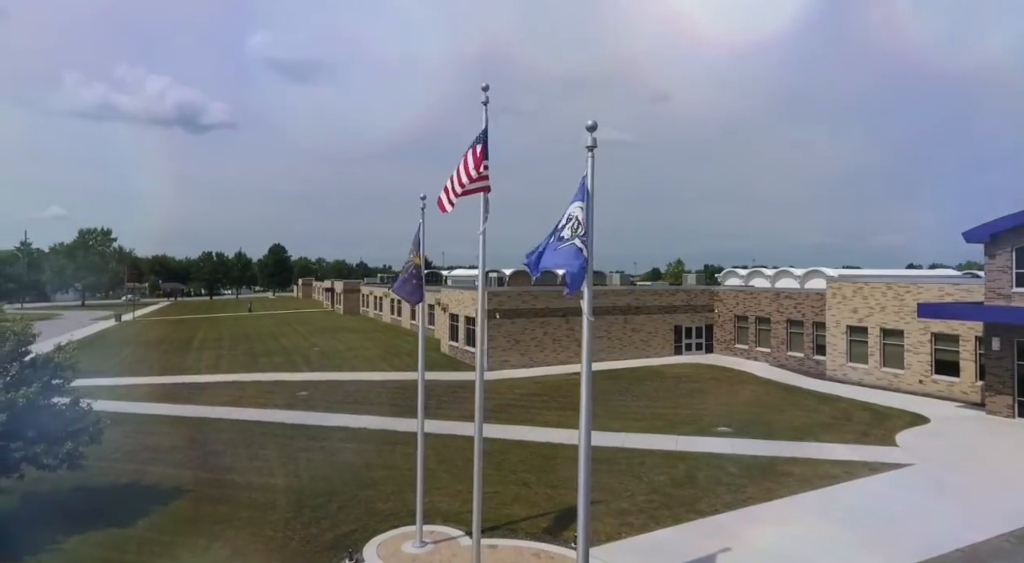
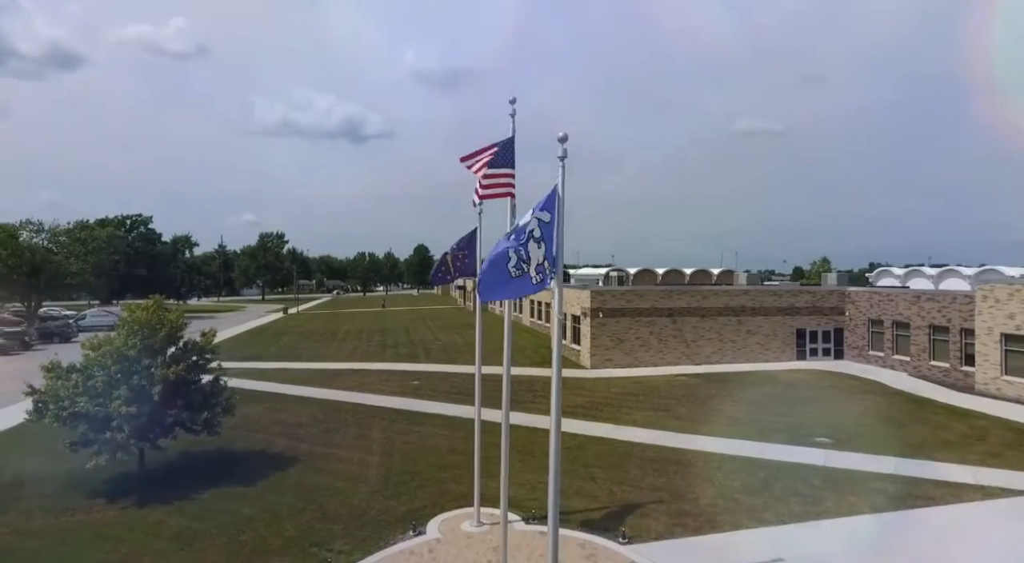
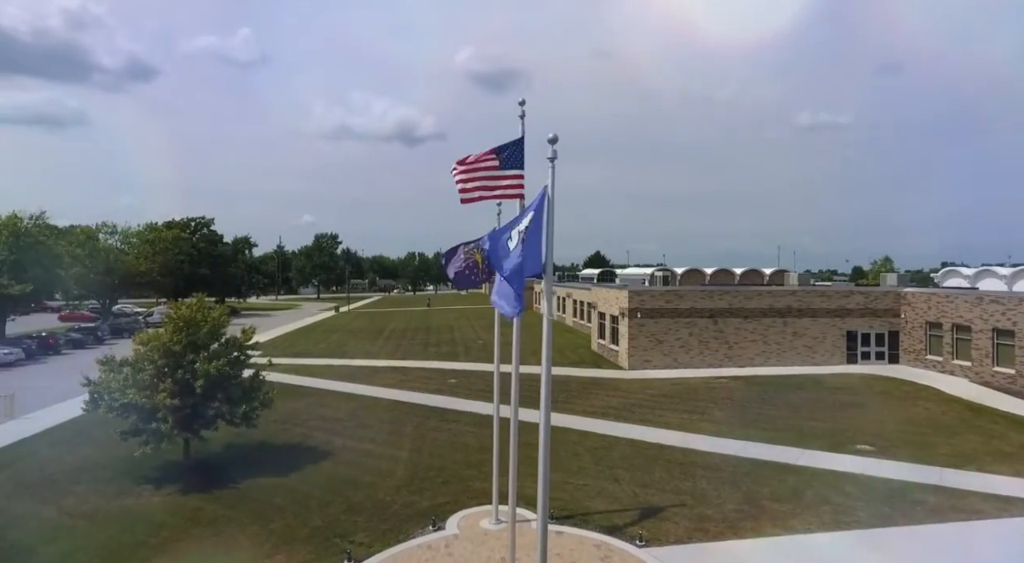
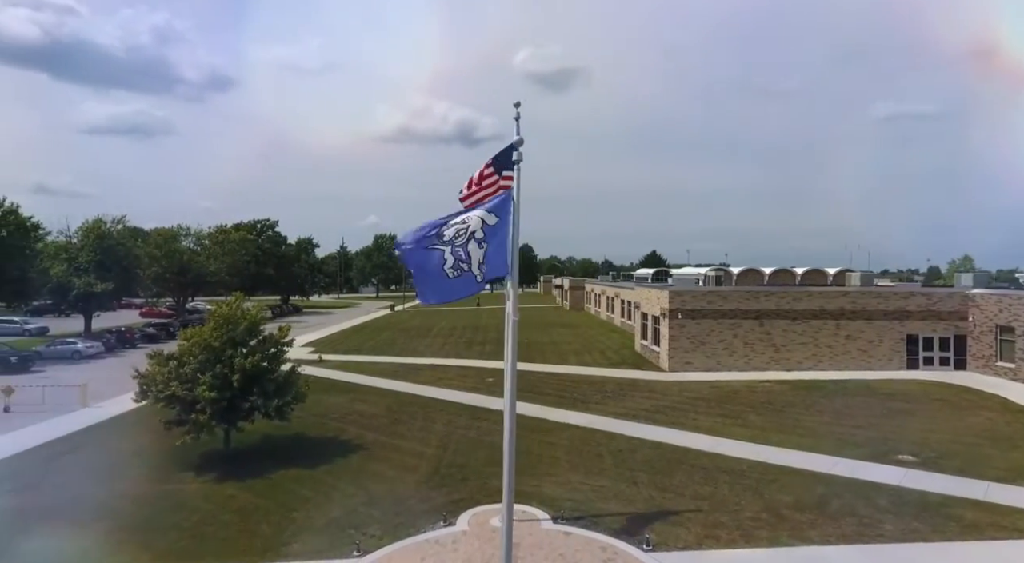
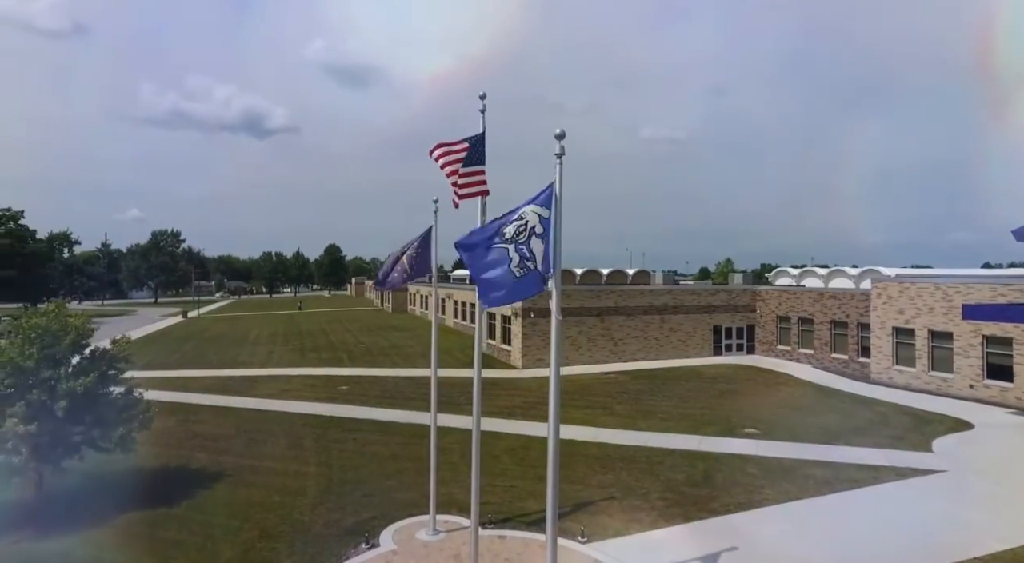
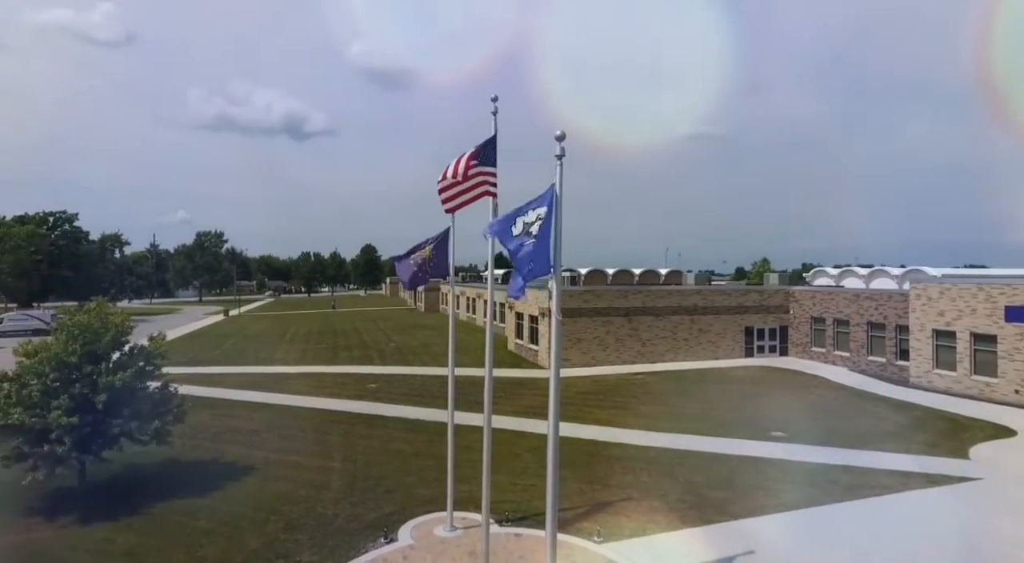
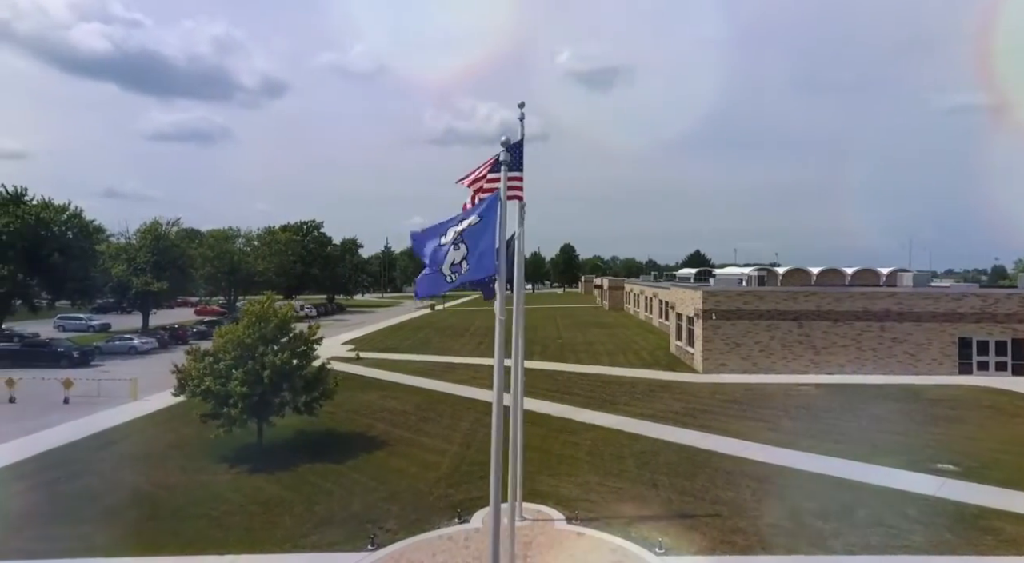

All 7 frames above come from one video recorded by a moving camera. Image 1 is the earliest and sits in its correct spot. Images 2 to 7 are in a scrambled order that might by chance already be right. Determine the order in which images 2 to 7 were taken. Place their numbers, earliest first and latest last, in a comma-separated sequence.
5, 6, 2, 3, 4, 7
